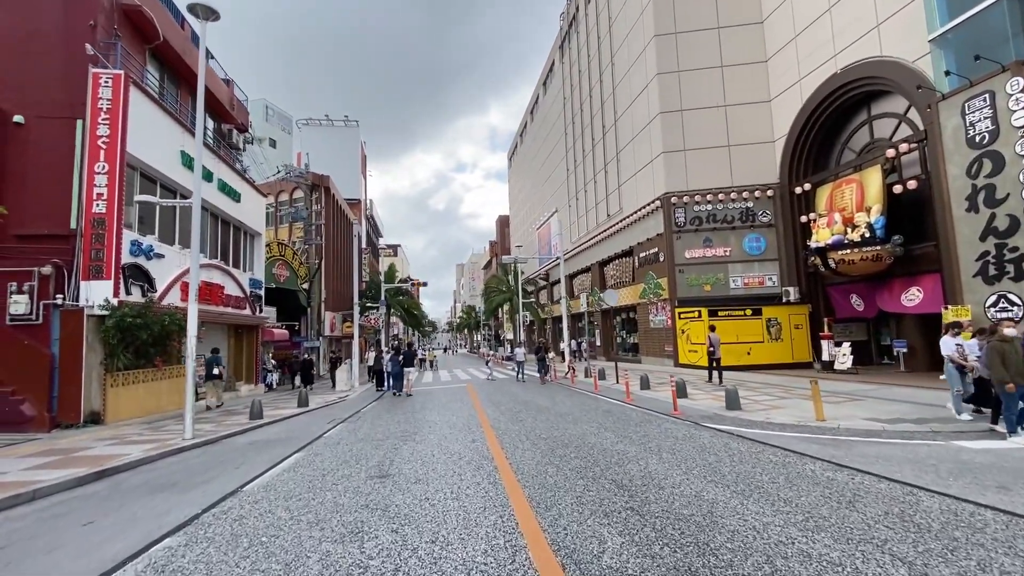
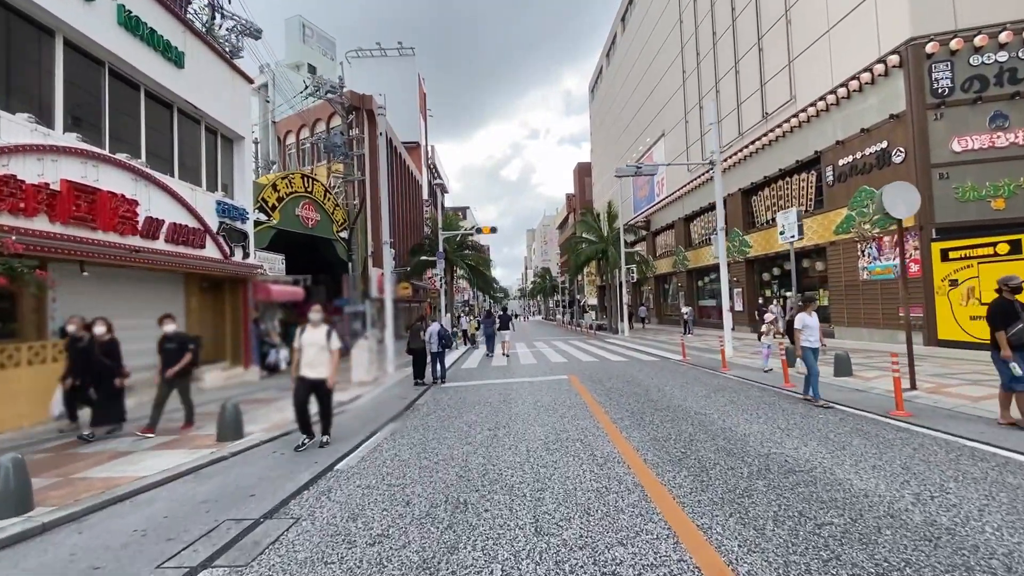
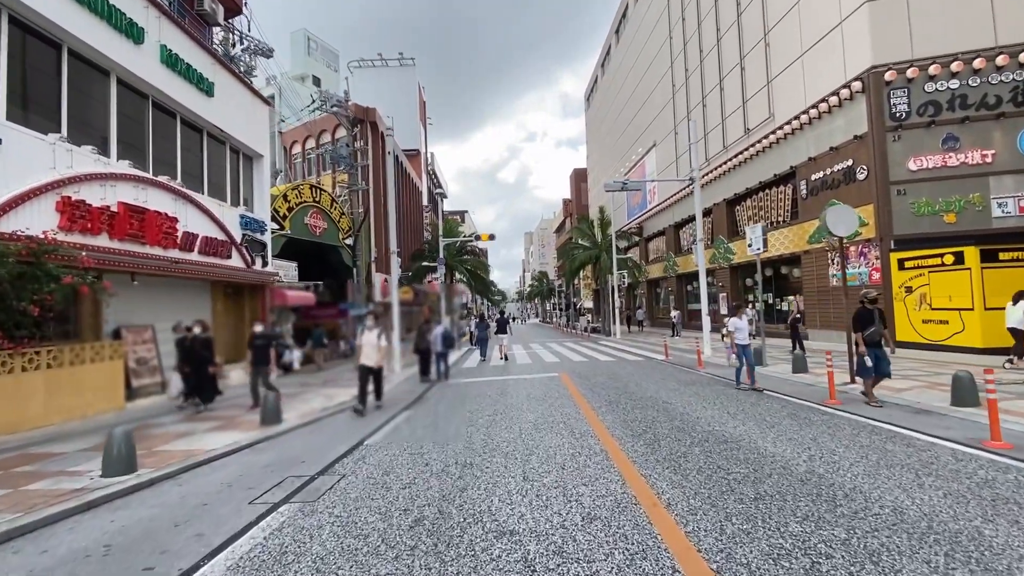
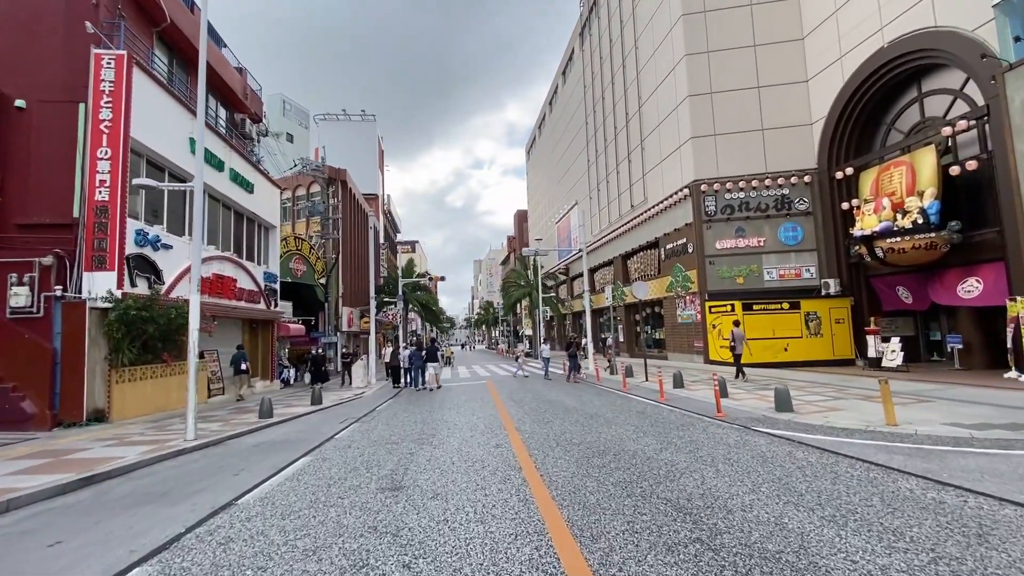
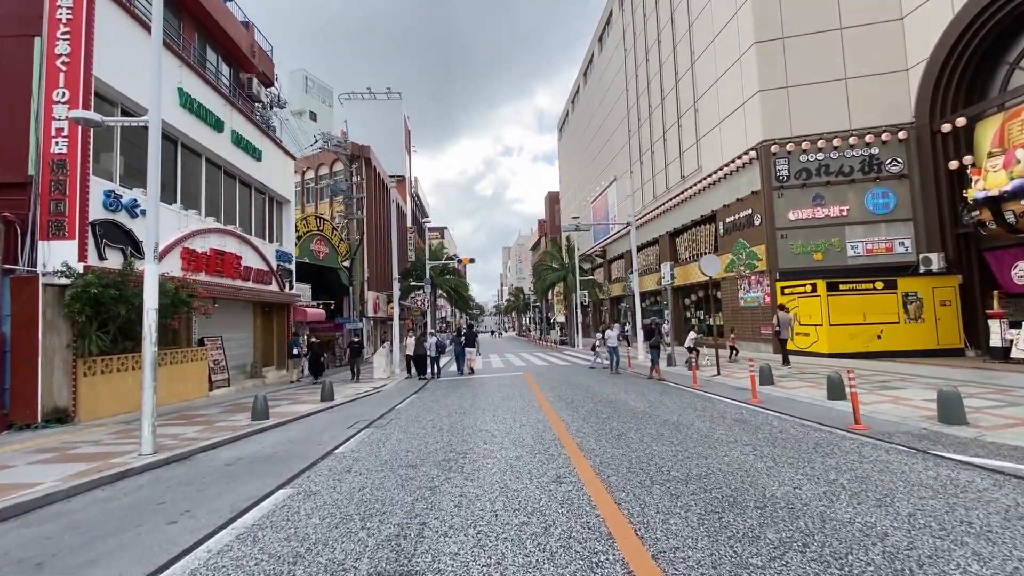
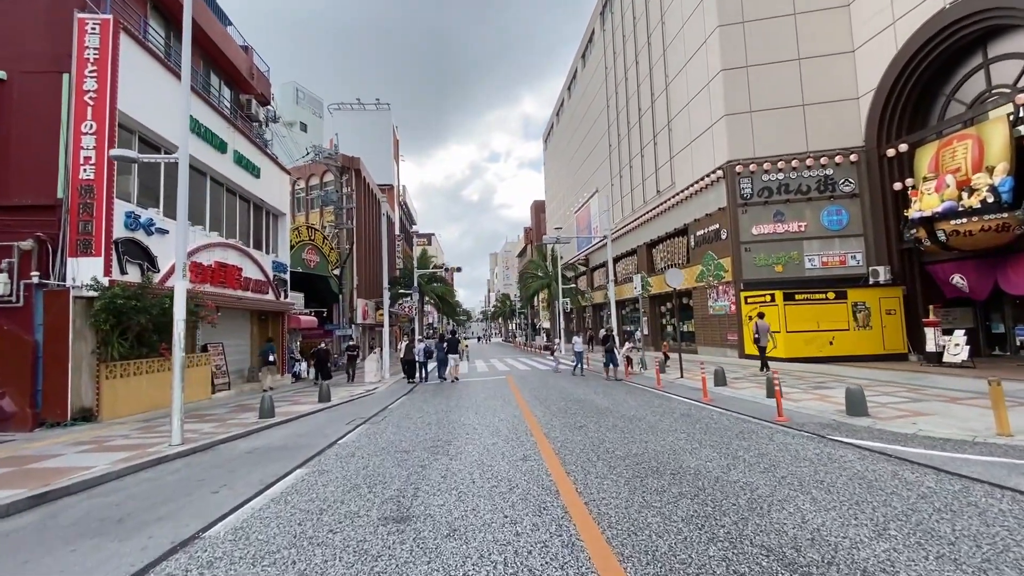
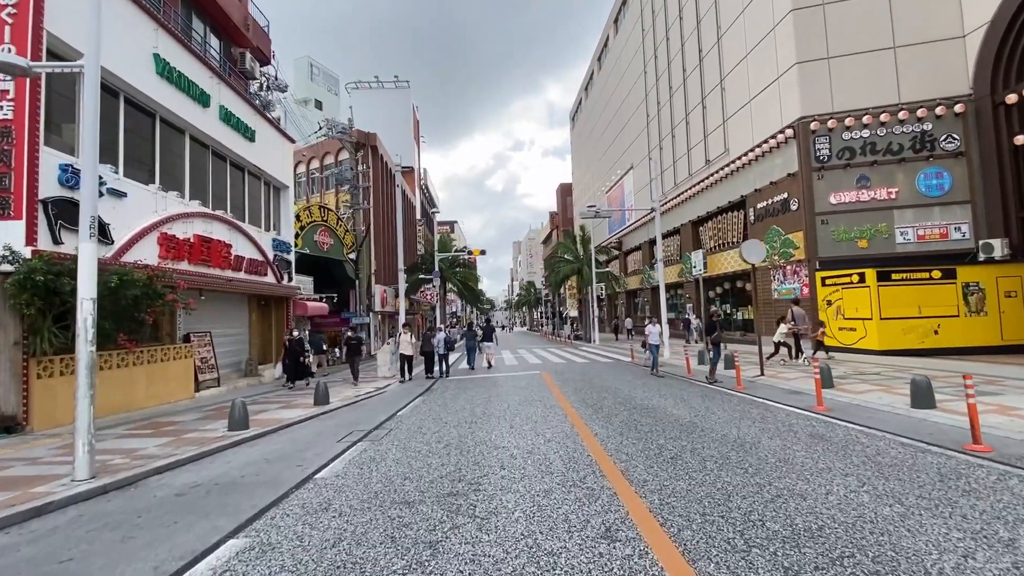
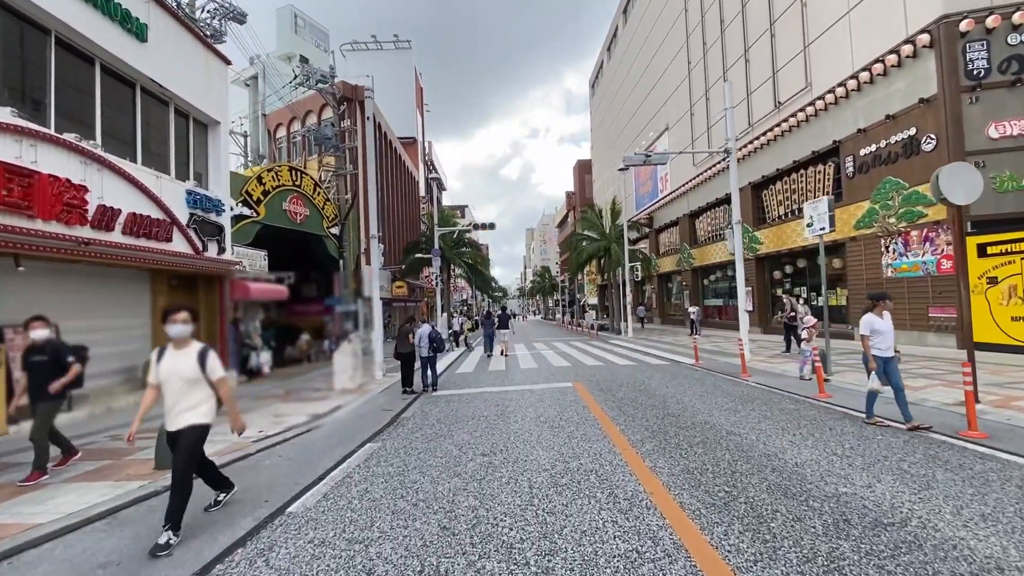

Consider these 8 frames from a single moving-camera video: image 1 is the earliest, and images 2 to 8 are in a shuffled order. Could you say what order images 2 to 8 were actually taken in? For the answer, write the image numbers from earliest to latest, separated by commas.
4, 6, 5, 7, 3, 2, 8
